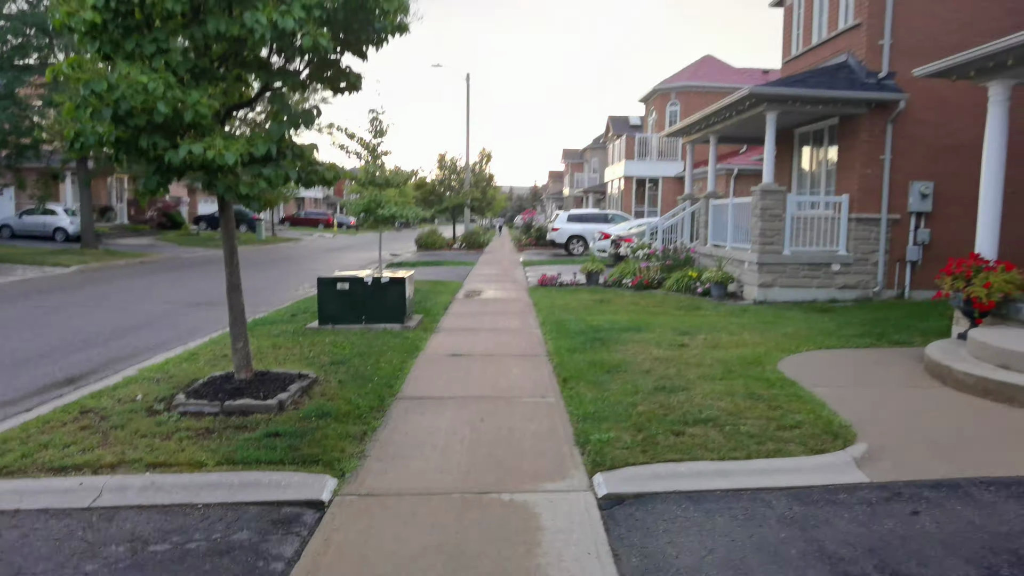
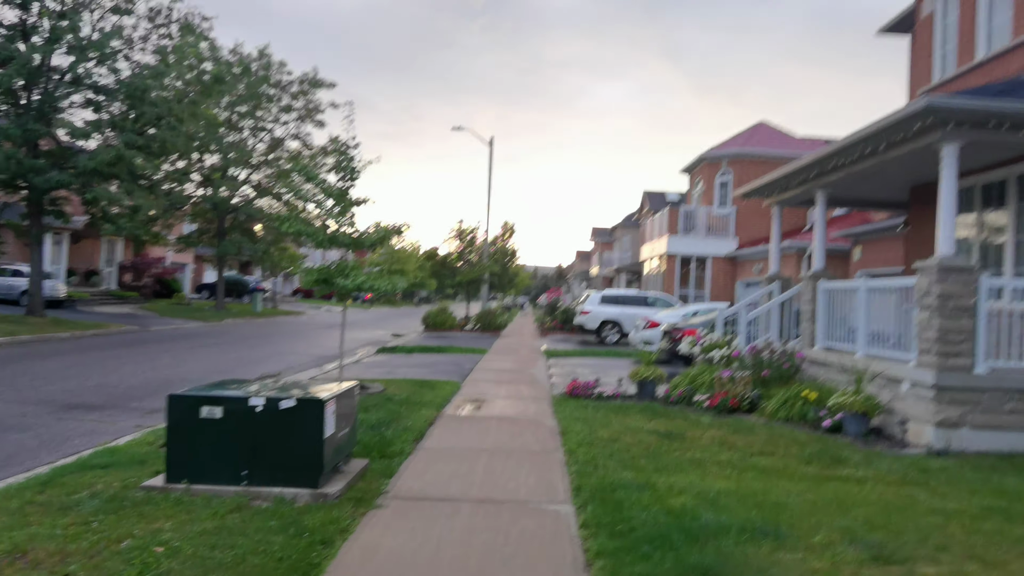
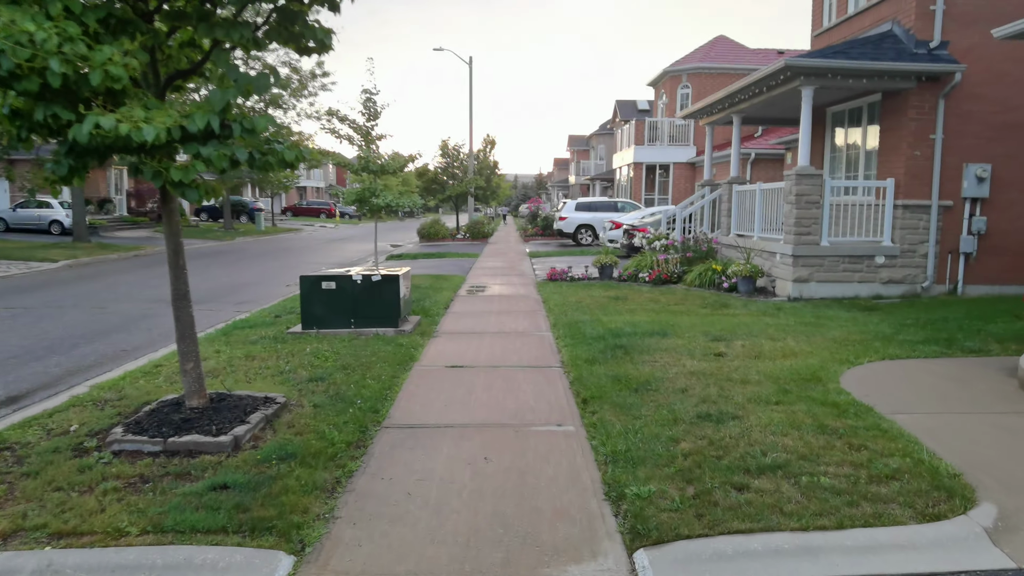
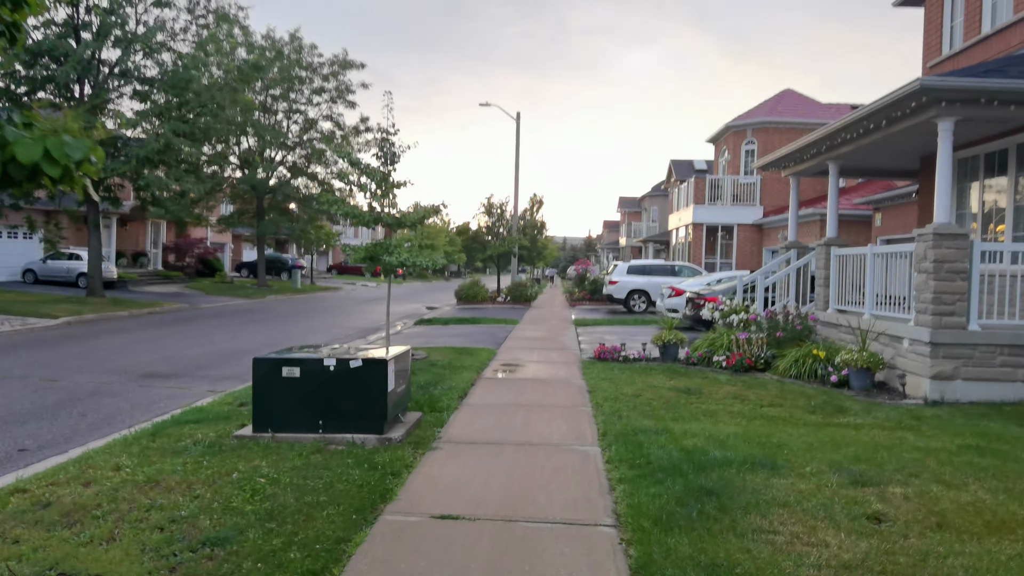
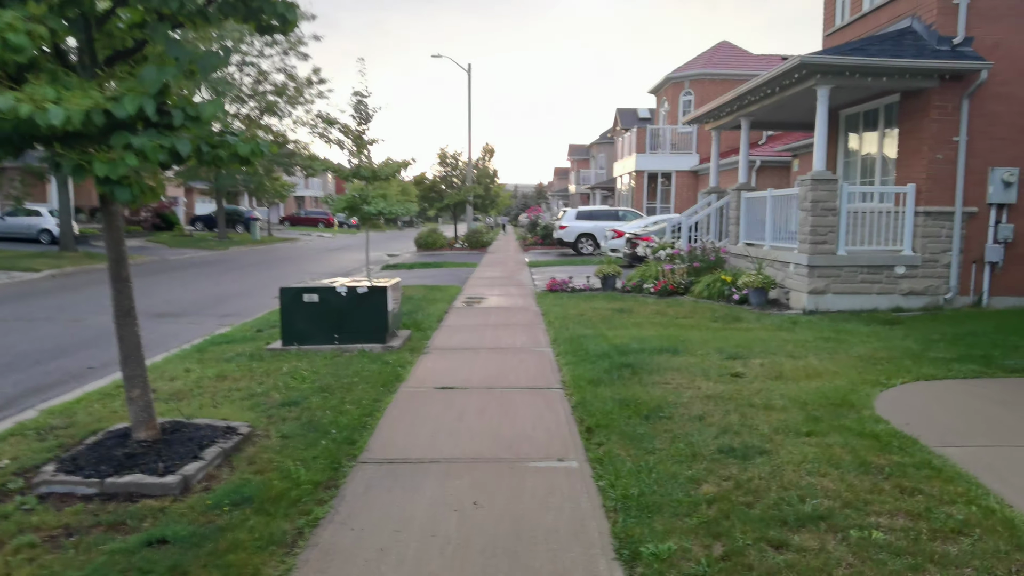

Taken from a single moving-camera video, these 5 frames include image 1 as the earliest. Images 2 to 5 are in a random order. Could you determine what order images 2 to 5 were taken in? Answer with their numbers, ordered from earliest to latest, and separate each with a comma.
3, 5, 4, 2
